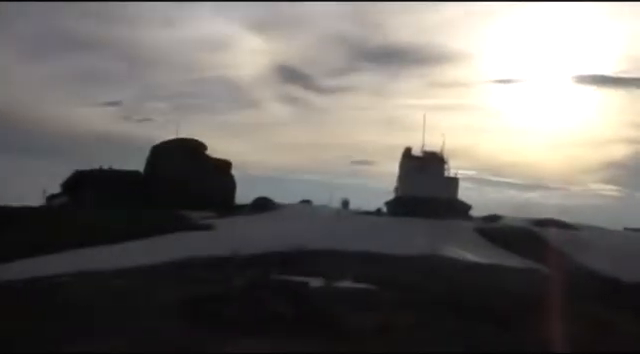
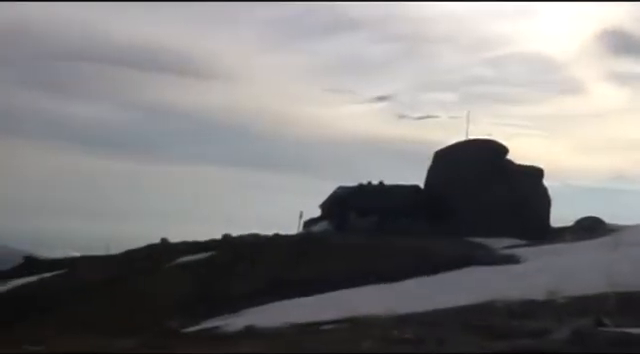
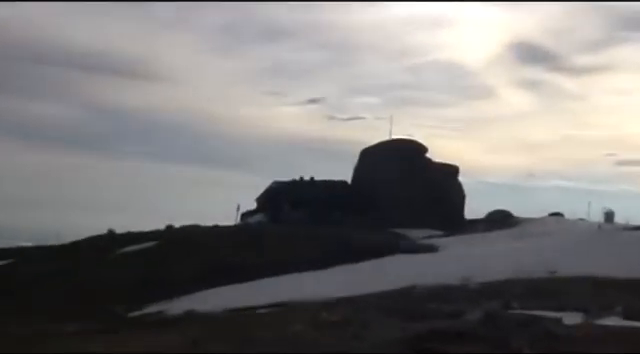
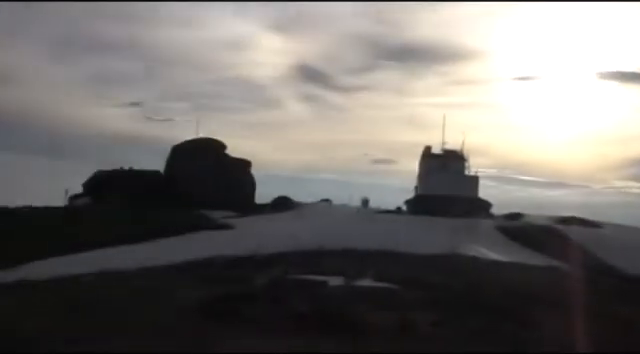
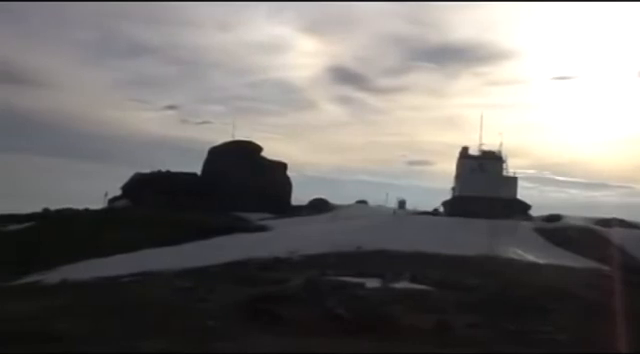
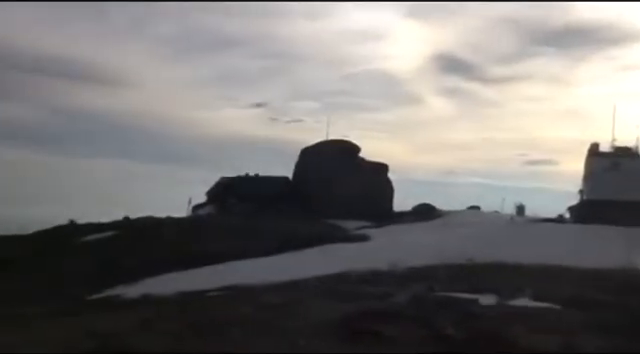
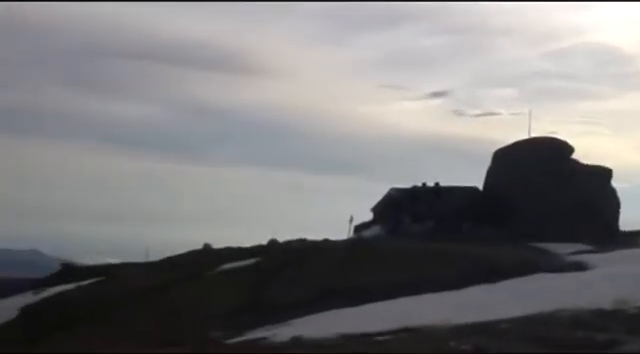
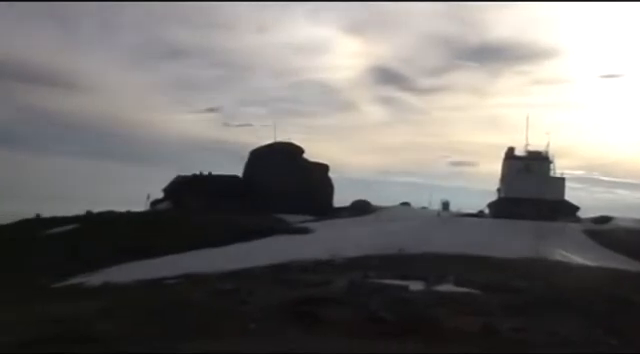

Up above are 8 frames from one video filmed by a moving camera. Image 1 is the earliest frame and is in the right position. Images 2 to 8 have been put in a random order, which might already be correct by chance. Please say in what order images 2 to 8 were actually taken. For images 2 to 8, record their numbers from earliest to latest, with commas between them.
4, 5, 8, 6, 3, 2, 7
